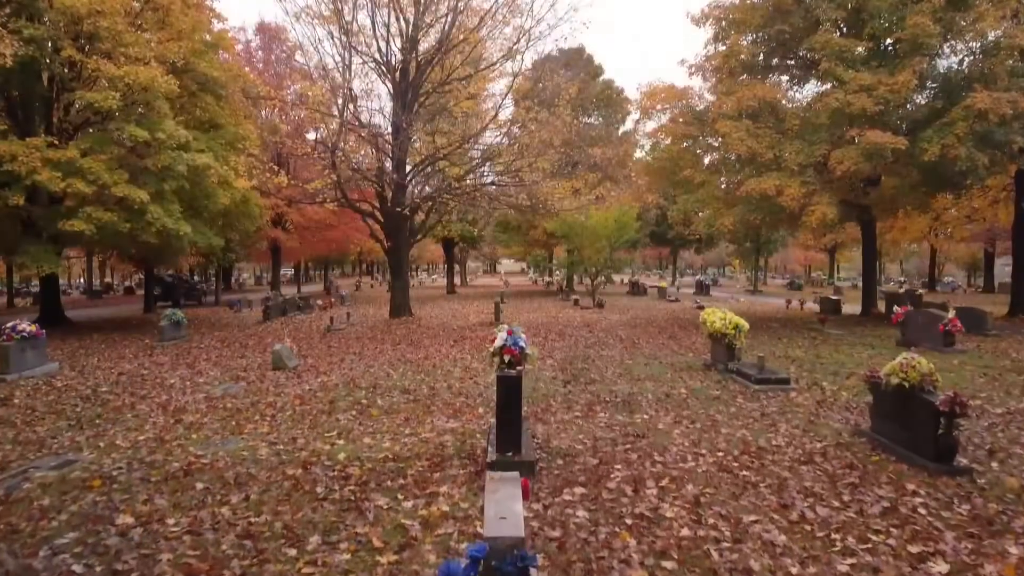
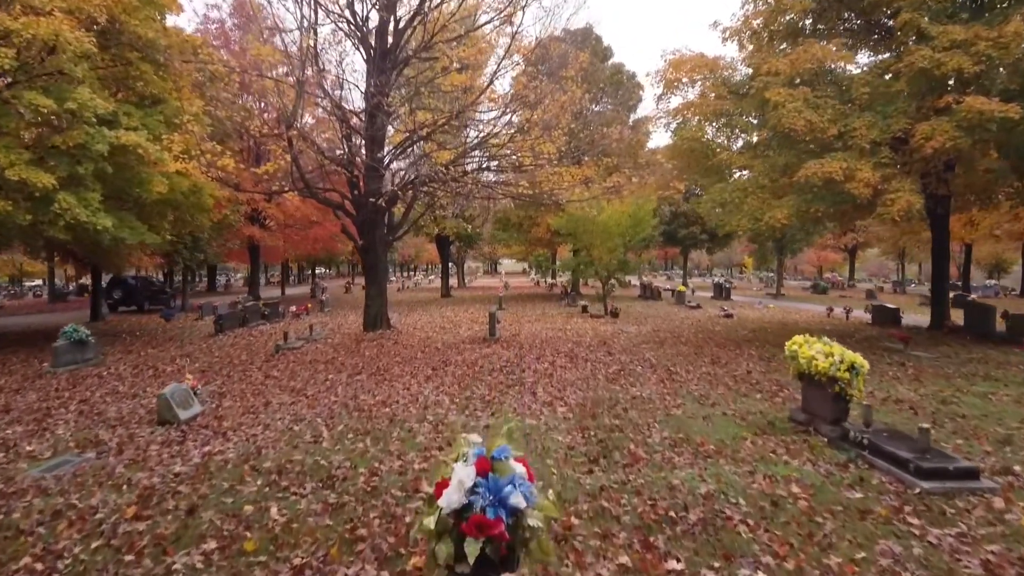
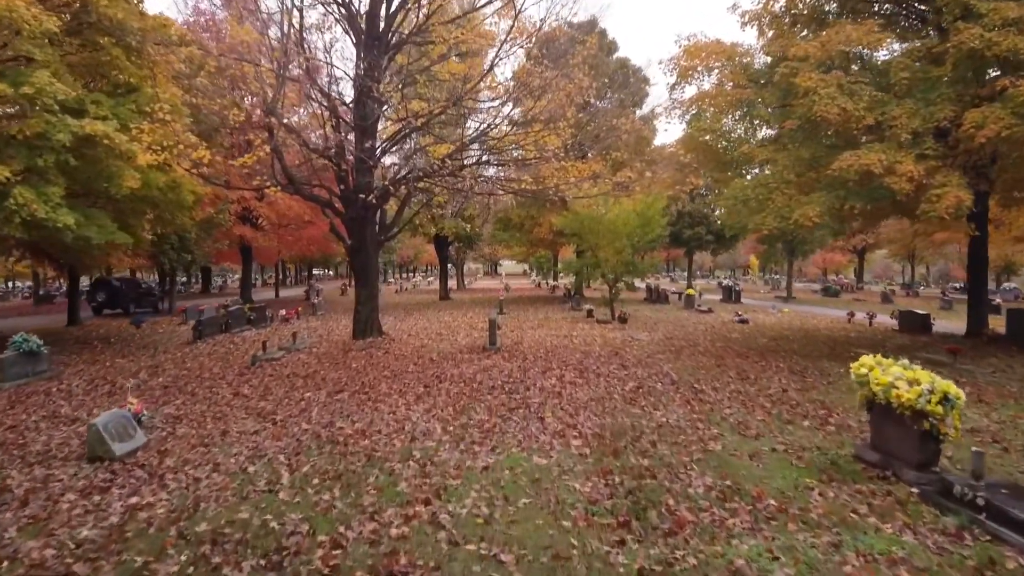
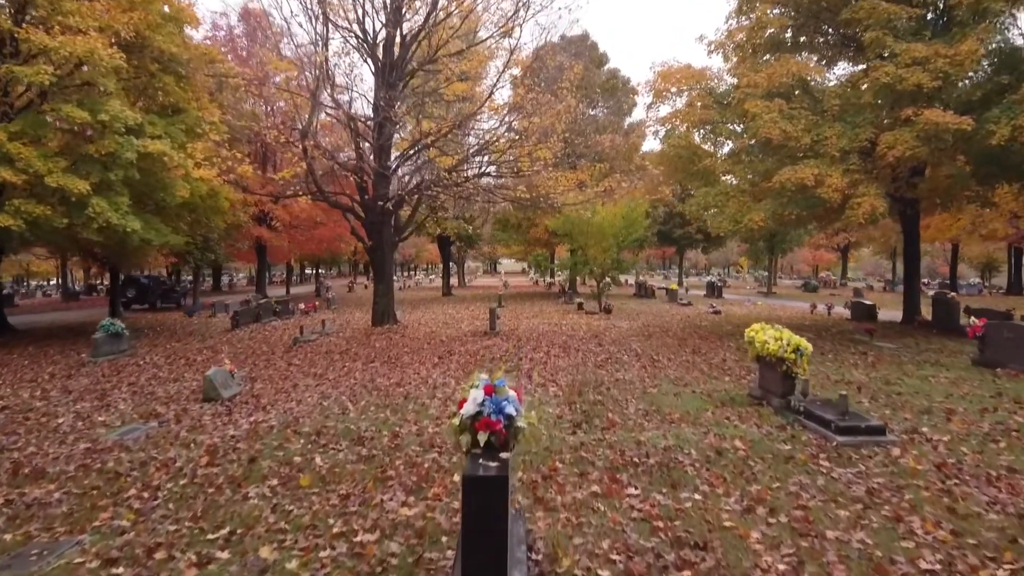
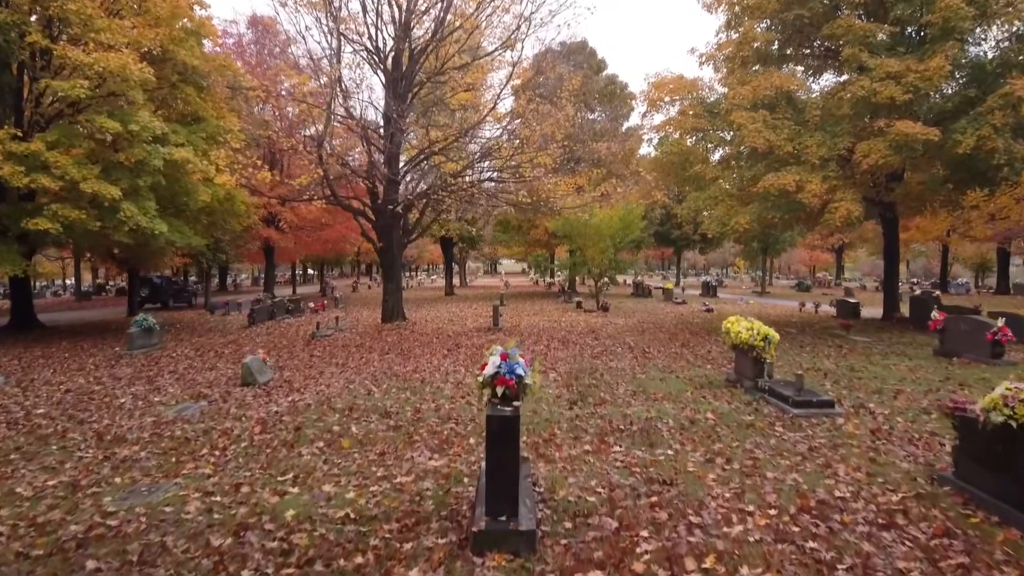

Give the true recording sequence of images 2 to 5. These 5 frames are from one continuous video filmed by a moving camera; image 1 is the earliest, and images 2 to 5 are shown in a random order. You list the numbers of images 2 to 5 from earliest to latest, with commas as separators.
5, 4, 2, 3
